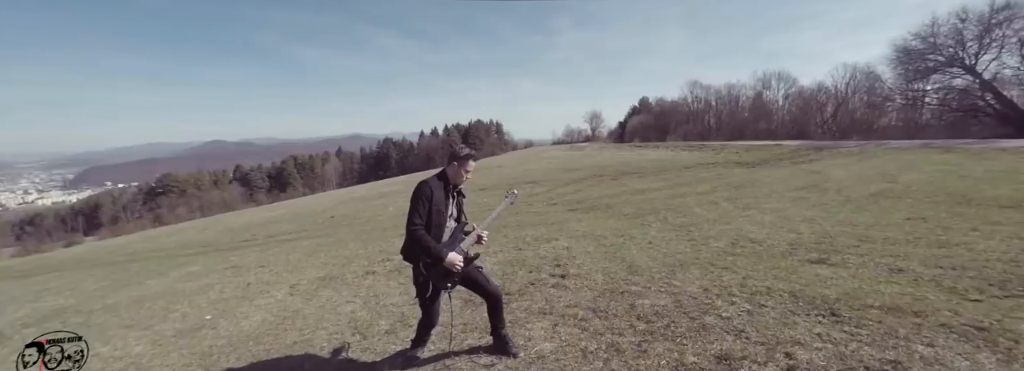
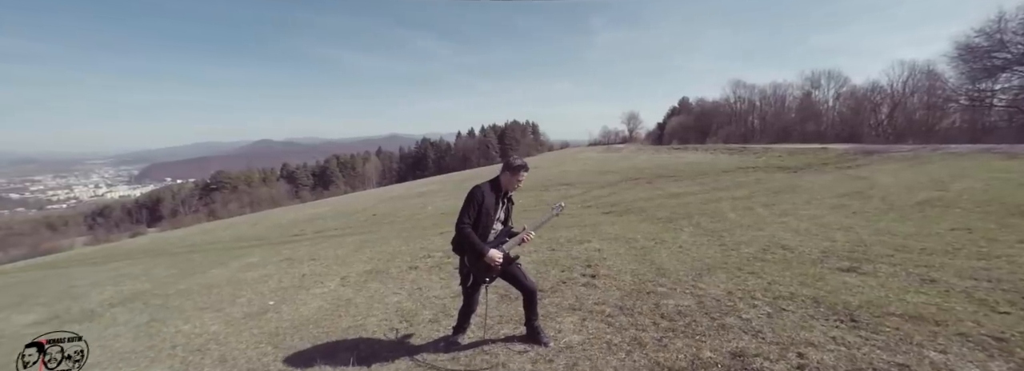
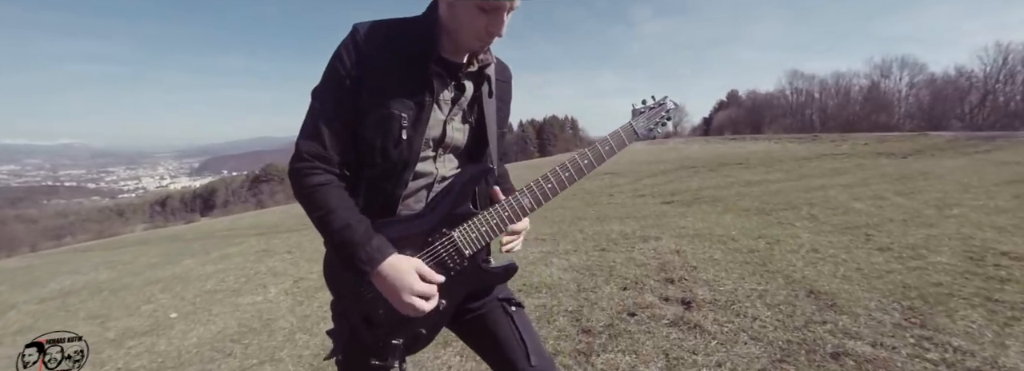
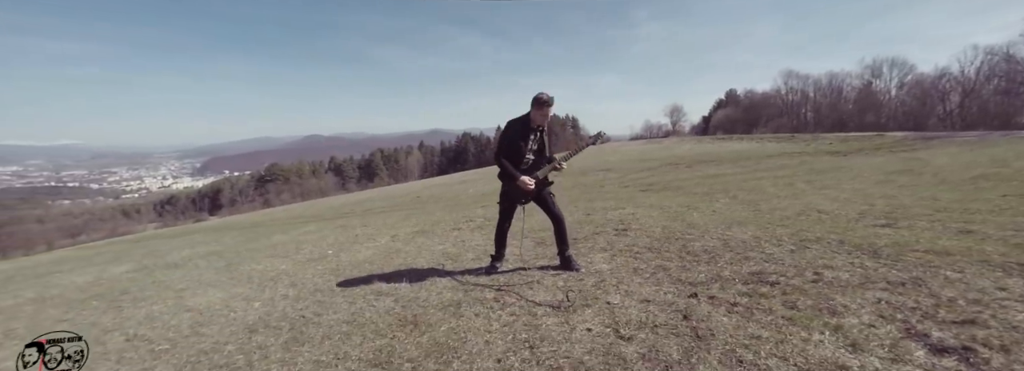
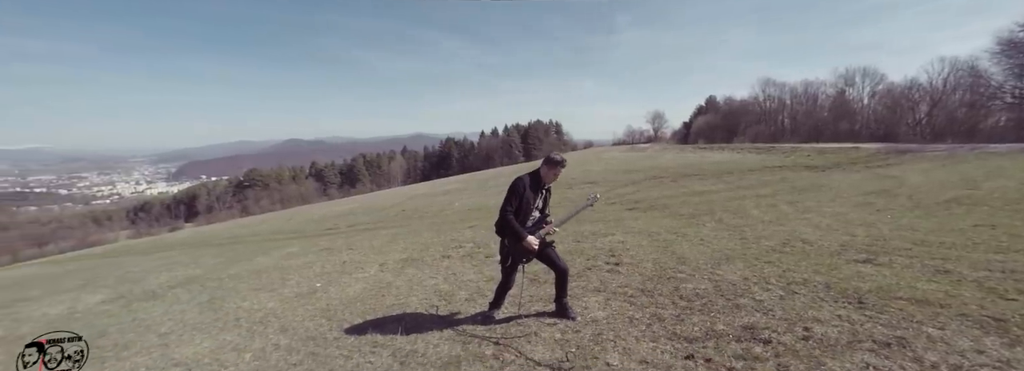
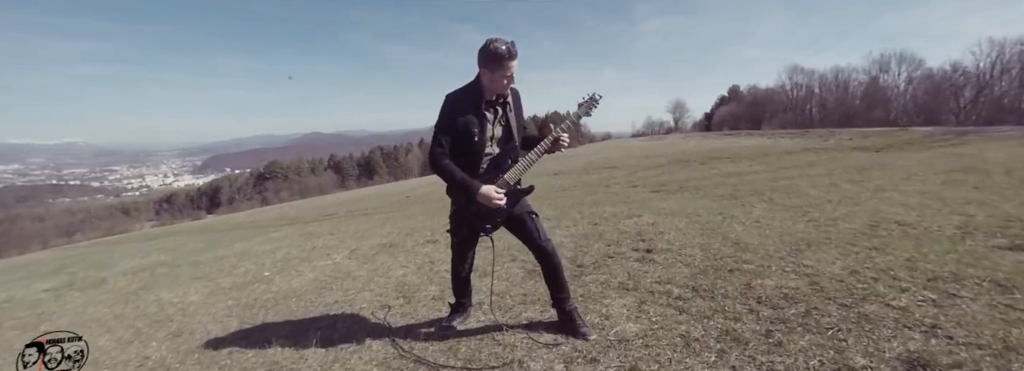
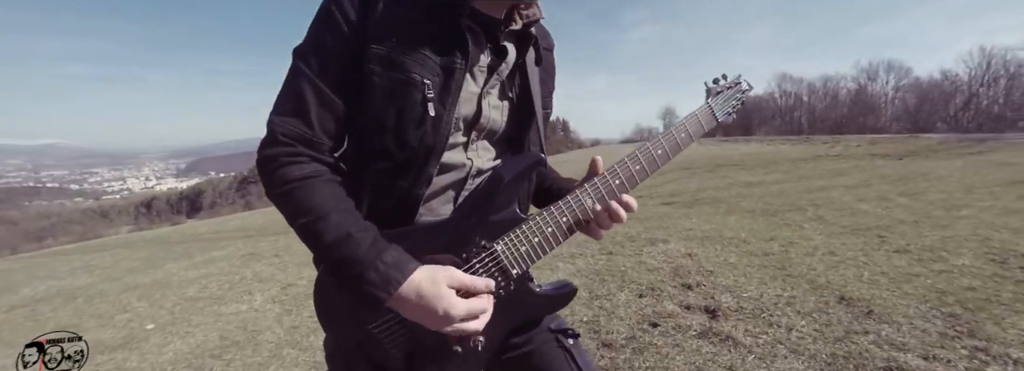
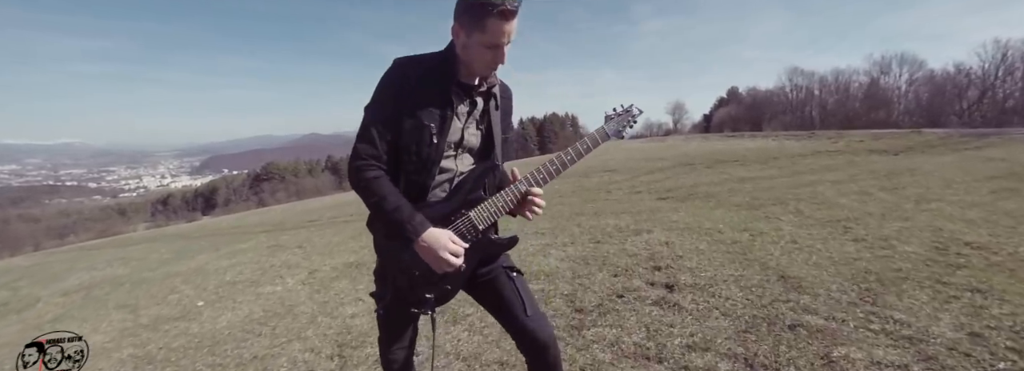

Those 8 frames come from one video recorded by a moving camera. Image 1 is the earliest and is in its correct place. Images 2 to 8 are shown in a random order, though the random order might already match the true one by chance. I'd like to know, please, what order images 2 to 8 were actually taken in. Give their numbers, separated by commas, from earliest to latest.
2, 5, 4, 6, 8, 3, 7
